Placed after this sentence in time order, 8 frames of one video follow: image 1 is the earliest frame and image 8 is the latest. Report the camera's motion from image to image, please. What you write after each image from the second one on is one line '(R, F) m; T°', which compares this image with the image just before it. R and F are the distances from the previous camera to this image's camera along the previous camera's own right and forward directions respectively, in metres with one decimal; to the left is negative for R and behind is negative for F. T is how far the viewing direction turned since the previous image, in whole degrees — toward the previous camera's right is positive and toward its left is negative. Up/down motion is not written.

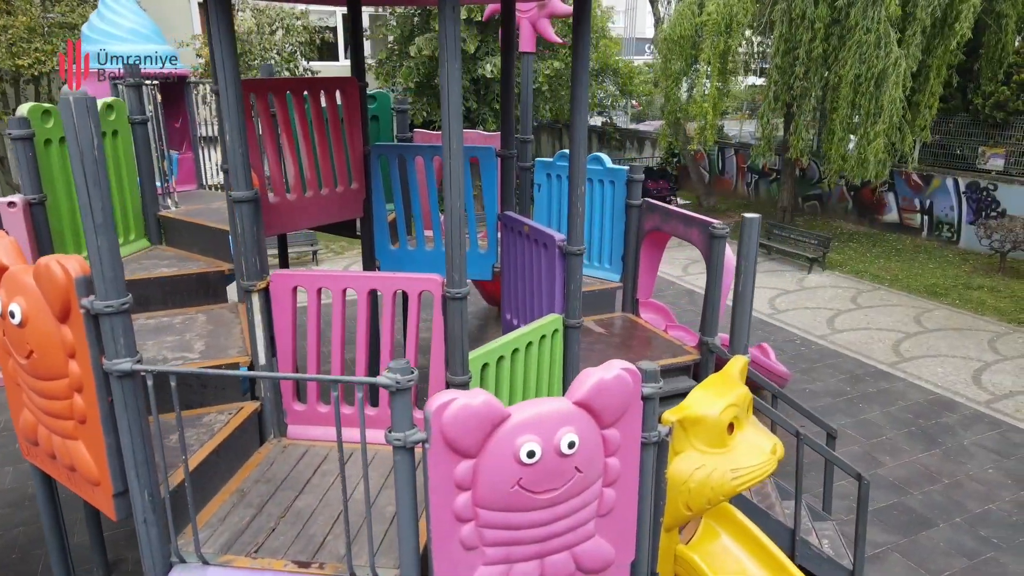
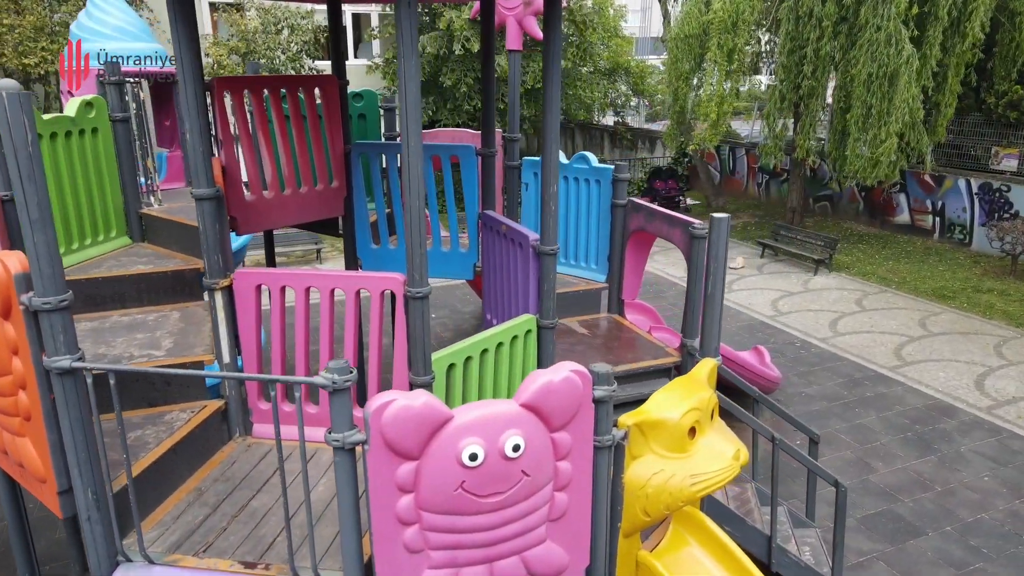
(+0.3, +0.1) m; -2°
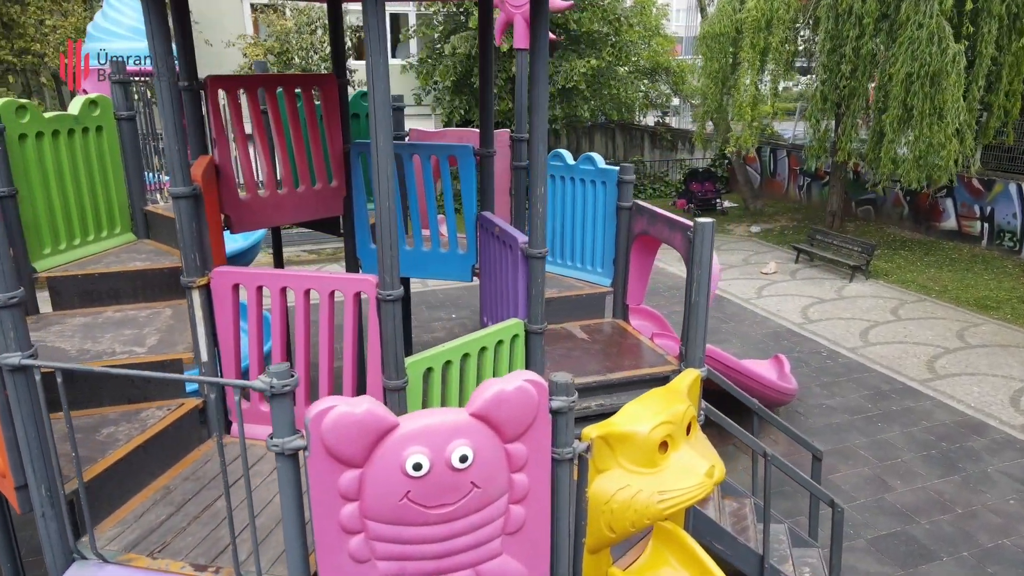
(+0.3, +0.1) m; -4°
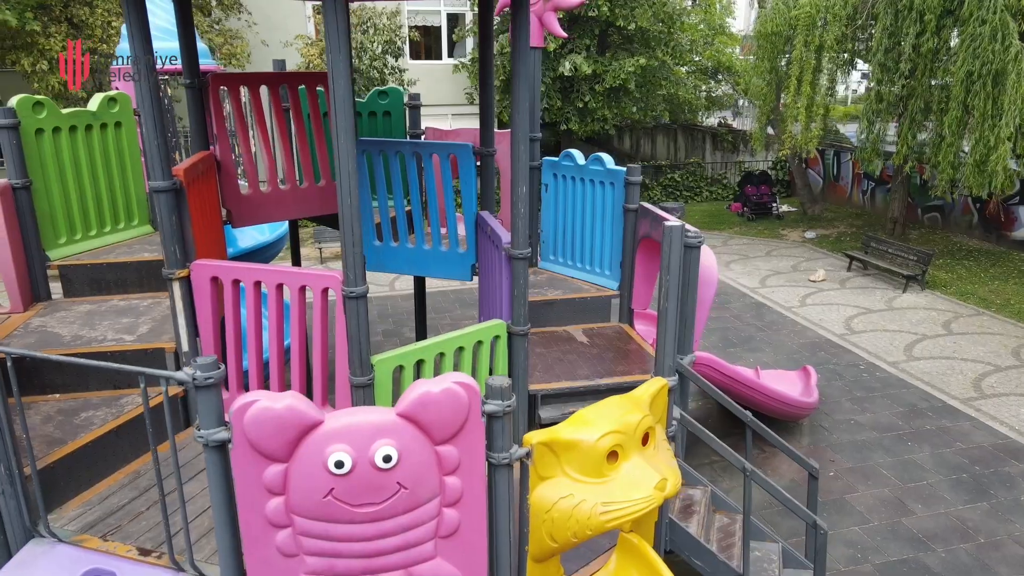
(+0.5, +0.1) m; -5°
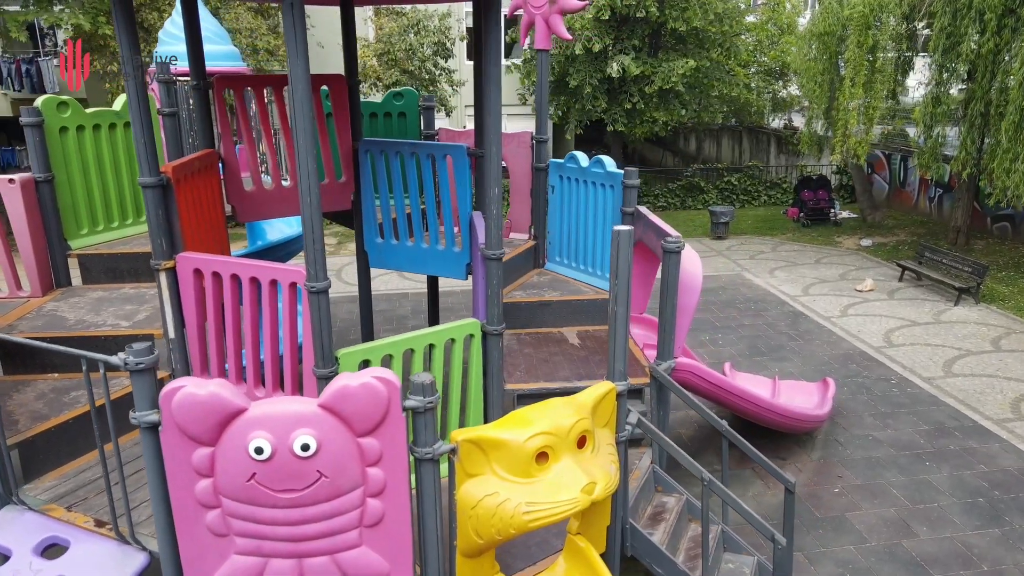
(+0.5, 0.0) m; -6°
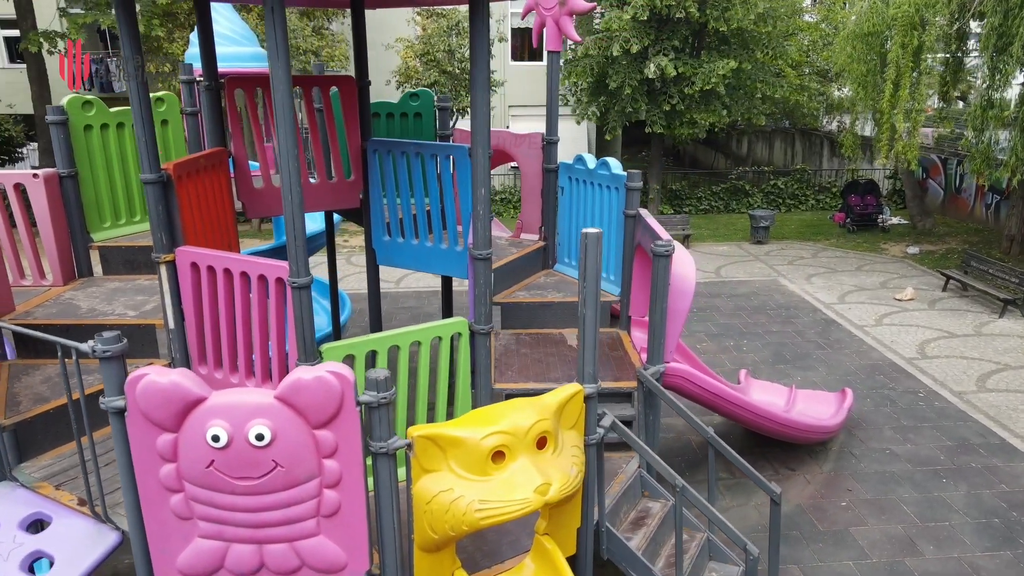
(+0.4, 0.0) m; -4°
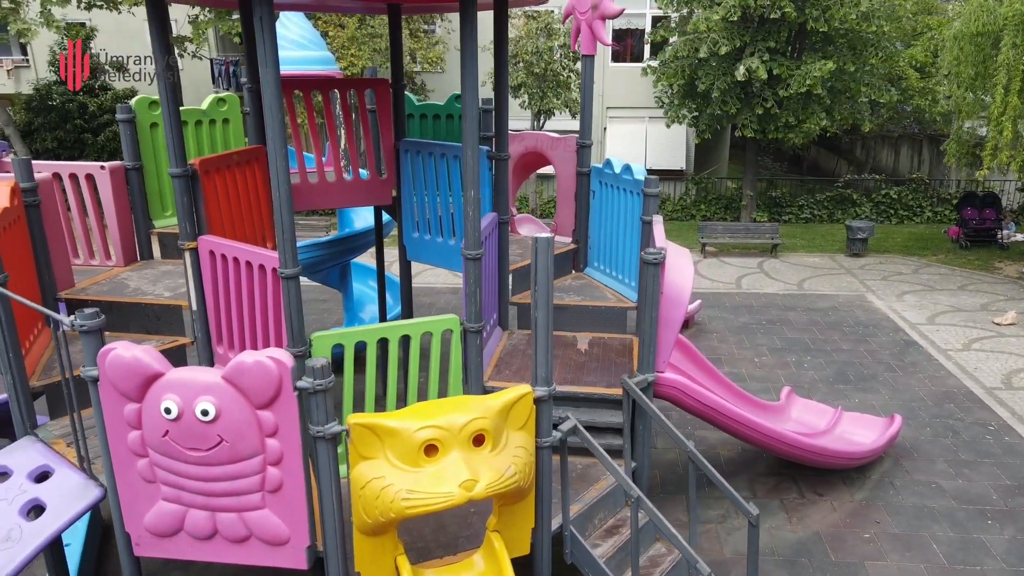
(+0.7, 0.0) m; -9°
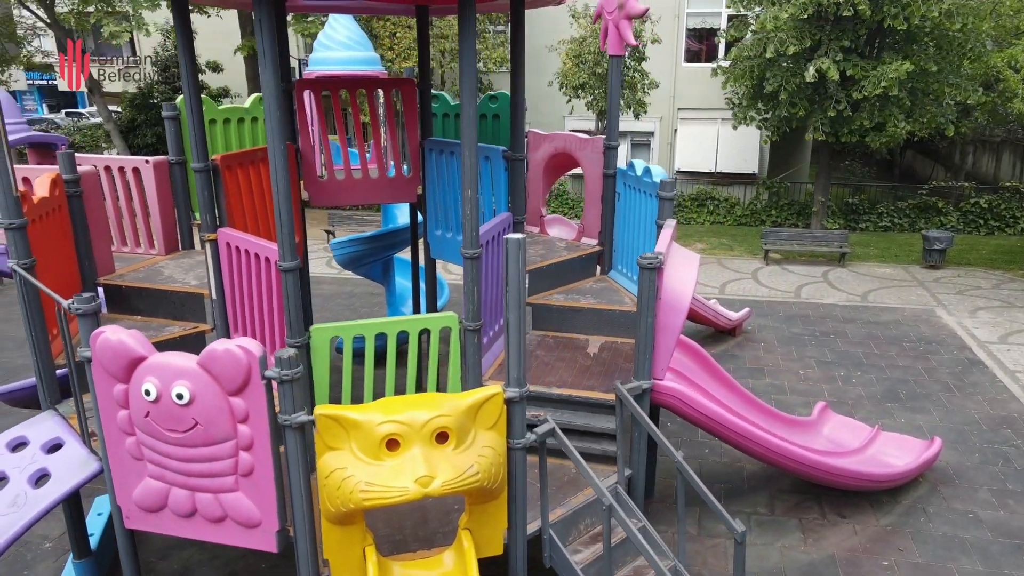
(+0.5, 0.0) m; -7°
